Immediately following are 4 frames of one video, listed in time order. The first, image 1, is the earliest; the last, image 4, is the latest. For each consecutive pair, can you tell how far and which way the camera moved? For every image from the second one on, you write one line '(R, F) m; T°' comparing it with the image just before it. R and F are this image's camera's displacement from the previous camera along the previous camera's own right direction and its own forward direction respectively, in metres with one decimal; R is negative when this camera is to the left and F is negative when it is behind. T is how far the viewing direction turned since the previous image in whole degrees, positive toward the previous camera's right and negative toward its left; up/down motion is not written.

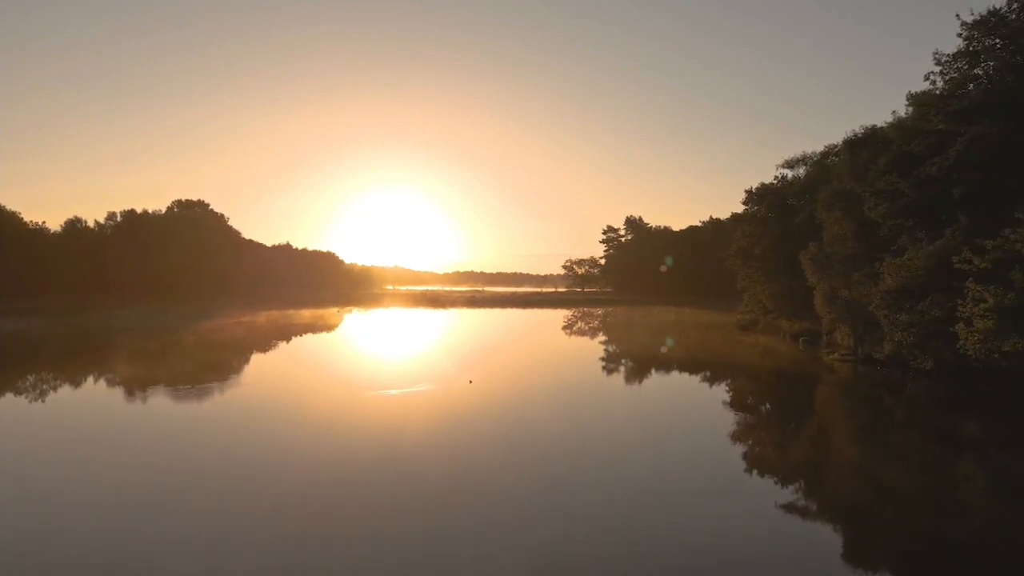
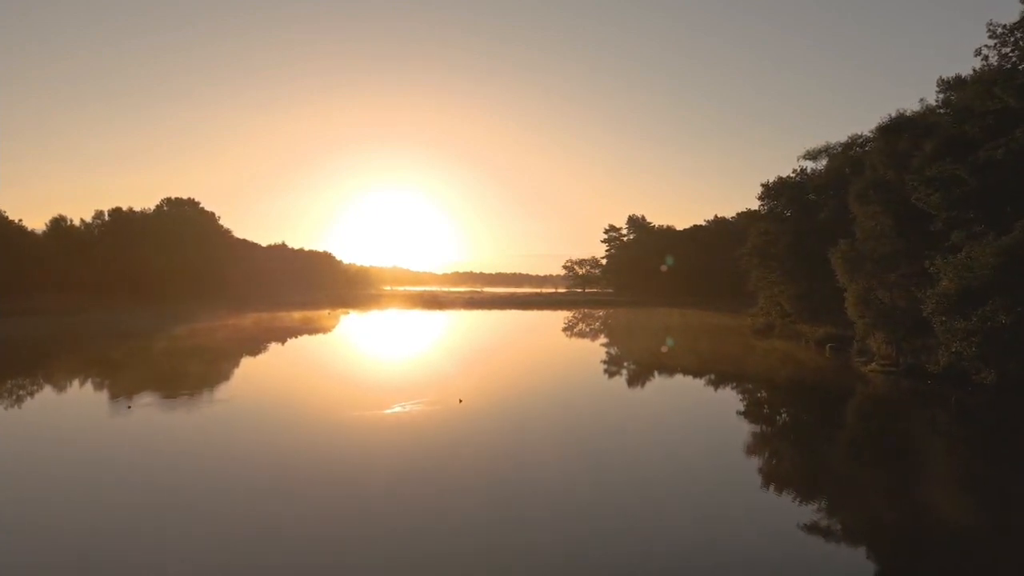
(0.0, +0.8) m; 0°
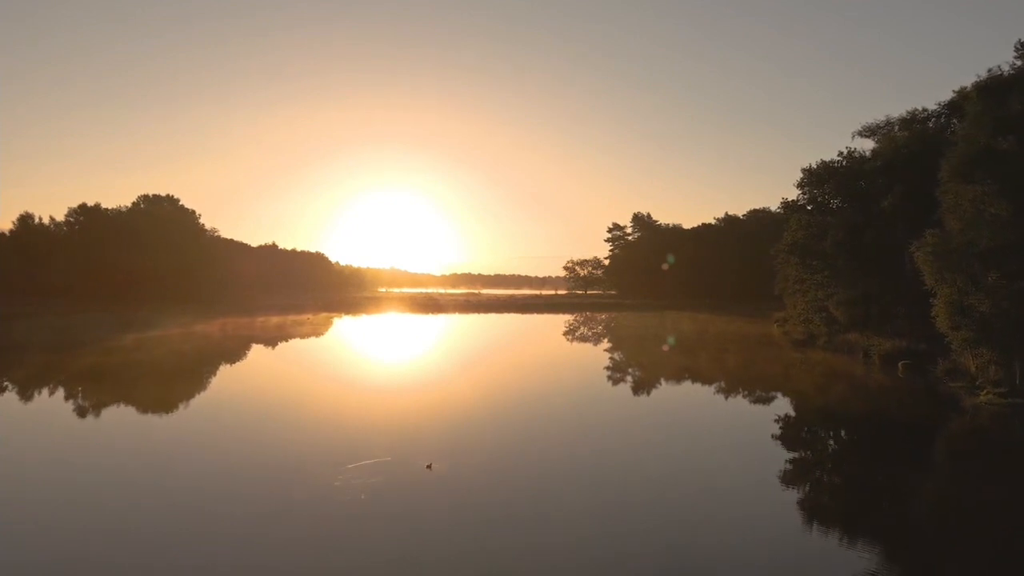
(0.0, +1.5) m; 0°
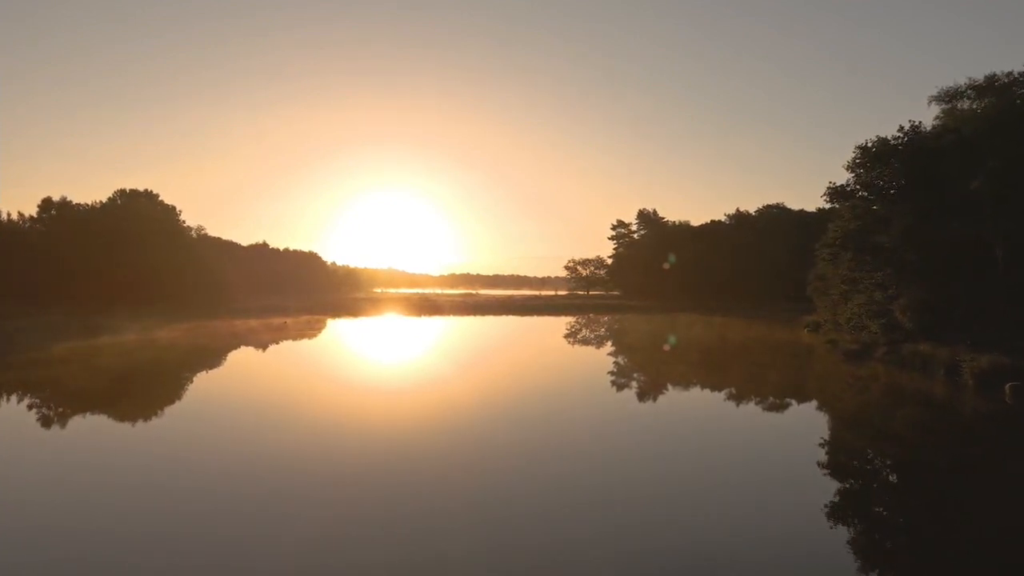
(0.0, +1.4) m; 0°
